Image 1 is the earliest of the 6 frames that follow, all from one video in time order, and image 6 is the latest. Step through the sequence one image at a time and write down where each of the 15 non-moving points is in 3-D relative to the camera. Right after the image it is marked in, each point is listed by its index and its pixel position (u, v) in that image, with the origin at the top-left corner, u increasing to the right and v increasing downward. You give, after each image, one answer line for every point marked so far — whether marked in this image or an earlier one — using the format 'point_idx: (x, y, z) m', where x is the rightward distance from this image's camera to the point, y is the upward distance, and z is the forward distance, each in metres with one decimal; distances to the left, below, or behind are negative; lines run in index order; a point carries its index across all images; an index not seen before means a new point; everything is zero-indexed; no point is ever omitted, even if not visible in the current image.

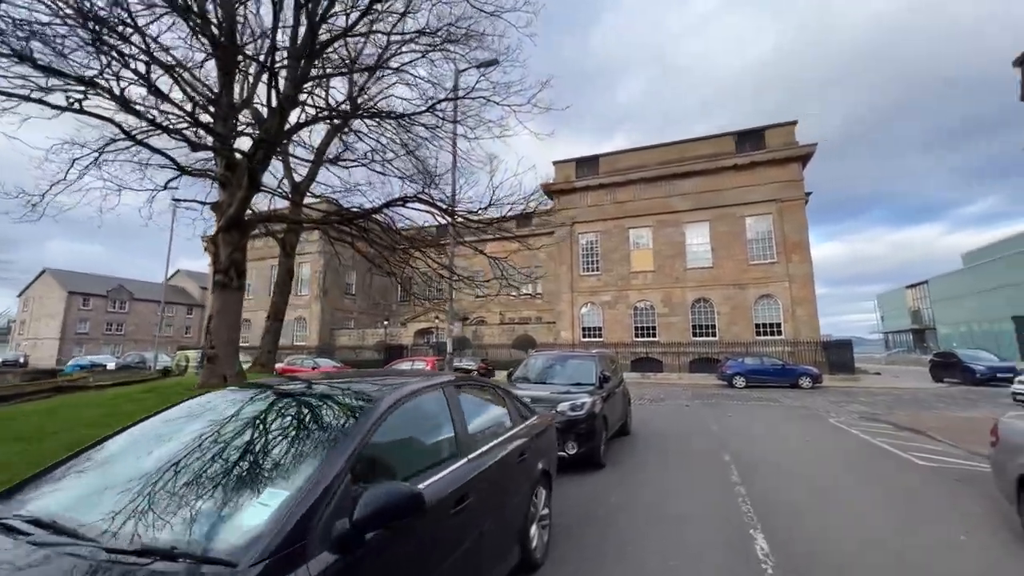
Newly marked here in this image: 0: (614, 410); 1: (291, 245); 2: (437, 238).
0: (+1.8, -2.2, +7.5) m
1: (-6.5, +1.3, +12.6) m
2: (-2.8, +1.7, +14.5) m
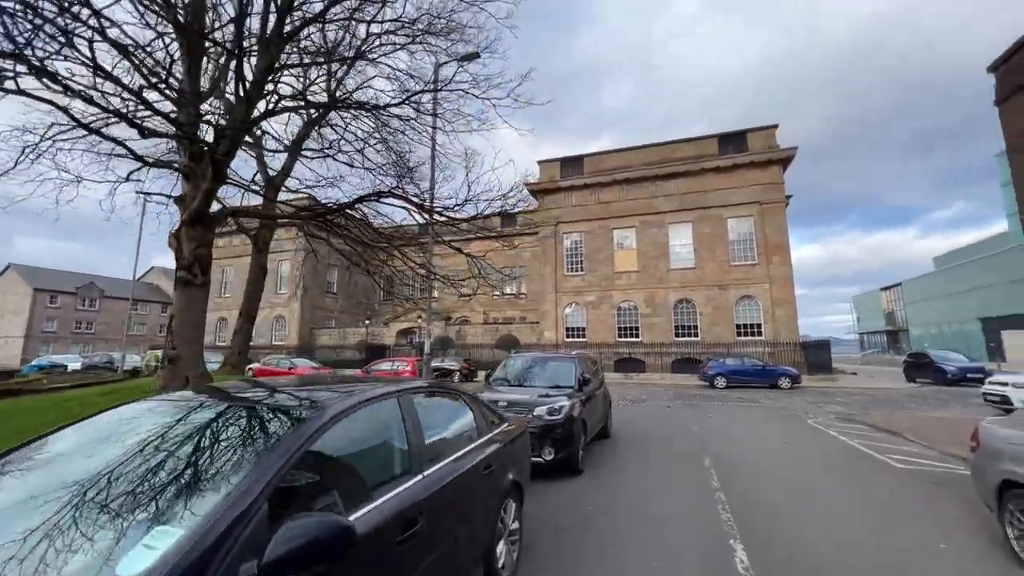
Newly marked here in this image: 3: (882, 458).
0: (+1.4, -2.2, +7.3) m
1: (-7.1, +1.3, +12.2) m
2: (-3.4, +1.8, +14.2) m
3: (+6.8, -3.1, +7.8) m
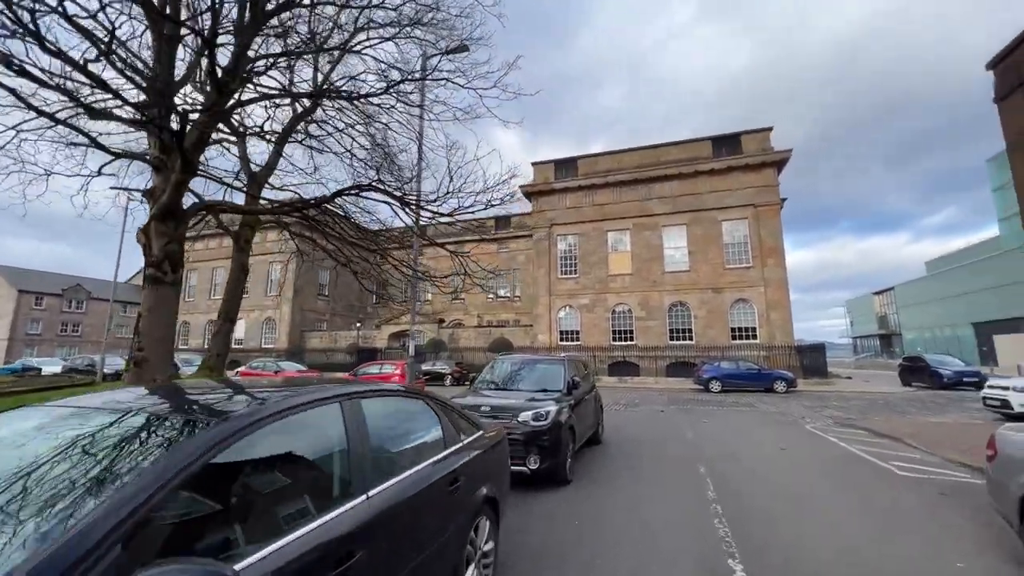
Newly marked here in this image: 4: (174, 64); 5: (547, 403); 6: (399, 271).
0: (+1.2, -2.2, +7.0) m
1: (-7.3, +1.3, +11.7) m
2: (-3.7, +1.7, +13.8) m
3: (+6.6, -3.1, +7.5) m
4: (-6.3, +4.2, +7.9) m
5: (+0.5, -1.5, +5.7) m
6: (-3.6, +0.5, +13.7) m
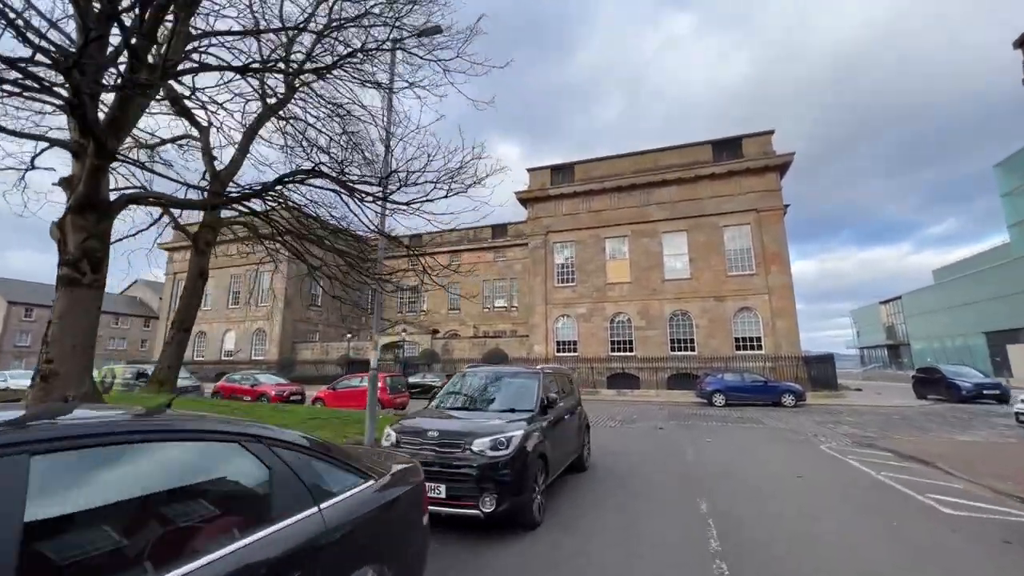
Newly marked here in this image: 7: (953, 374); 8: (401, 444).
0: (+0.7, -2.2, +5.9) m
1: (-7.8, +1.2, +10.8) m
2: (-4.1, +1.5, +12.9) m
3: (+6.1, -3.1, +6.4) m
4: (-6.8, +4.1, +7.1) m
5: (0.0, -1.5, +4.7) m
6: (-4.0, +0.3, +12.7) m
7: (+20.6, -4.0, +19.9) m
8: (-1.2, -1.7, +4.5) m
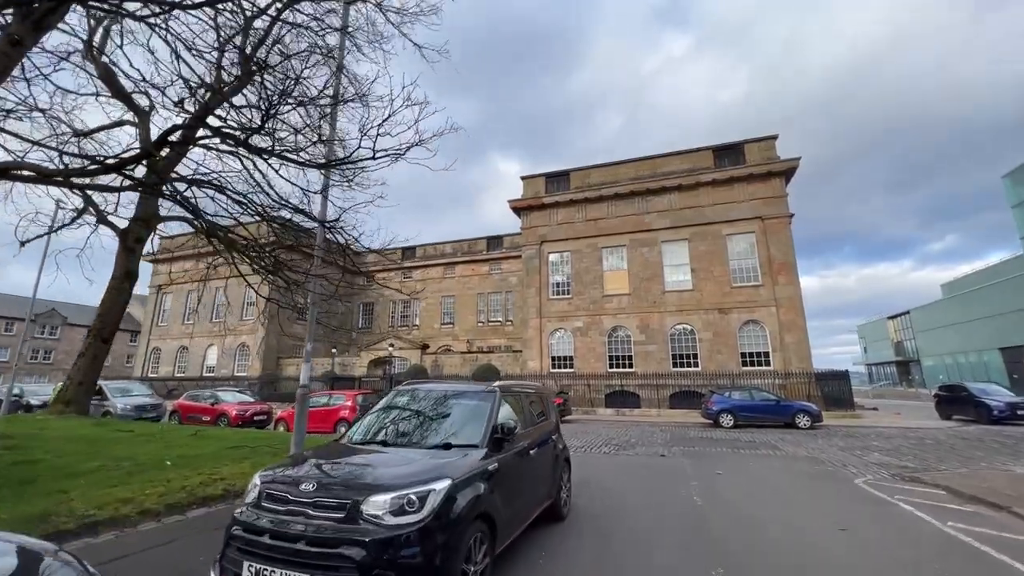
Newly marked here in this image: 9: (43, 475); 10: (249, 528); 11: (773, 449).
0: (+0.2, -2.1, +4.4) m
1: (-8.3, +1.1, +9.4) m
2: (-4.6, +1.4, +11.5) m
3: (+5.6, -3.0, +4.8) m
4: (-7.3, +4.2, +5.8) m
5: (-0.6, -1.4, +3.1) m
6: (-4.5, +0.2, +11.3) m
7: (+20.1, -4.5, +18.2) m
8: (-1.7, -1.5, +3.0) m
9: (-5.5, -2.2, +4.9) m
10: (-1.8, -1.6, +2.8) m
11: (+7.0, -4.3, +11.5) m
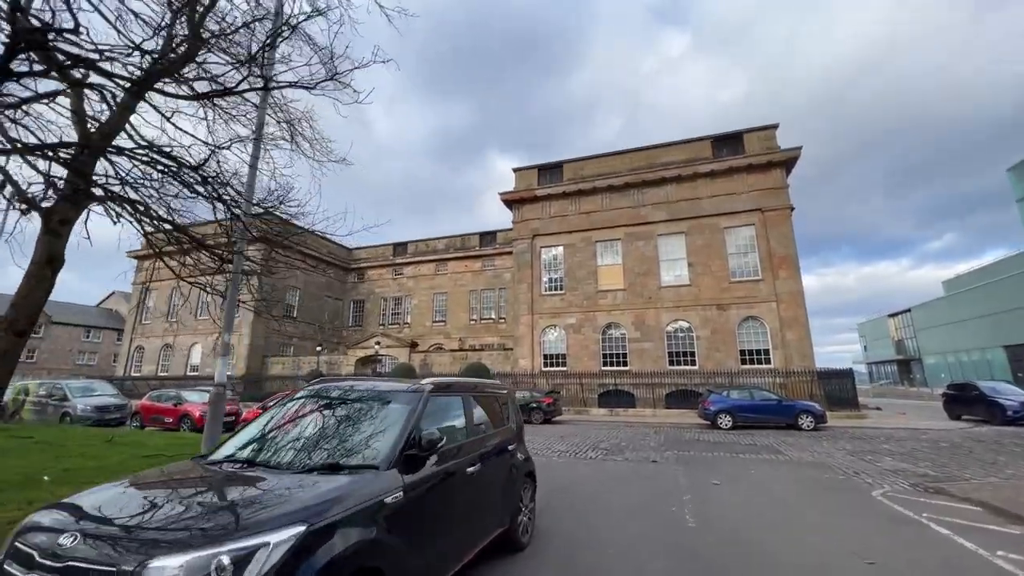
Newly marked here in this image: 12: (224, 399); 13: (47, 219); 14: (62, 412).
0: (-0.4, -1.8, +3.3) m
1: (-8.8, +1.4, +8.4) m
2: (-5.2, +1.6, +10.5) m
3: (+5.0, -2.8, +3.8) m
4: (-7.8, +4.5, +4.8) m
5: (-1.1, -1.1, +2.1) m
6: (-5.1, +0.4, +10.2) m
7: (+19.6, -4.2, +17.3) m
8: (-2.2, -1.3, +1.9) m
9: (-6.0, -1.9, +3.9) m
10: (-2.3, -1.4, +1.8) m
11: (+6.4, -4.1, +10.5) m
12: (-3.6, -1.5, +5.4) m
13: (-8.9, +1.3, +8.1) m
14: (-17.6, -4.8, +16.6) m
